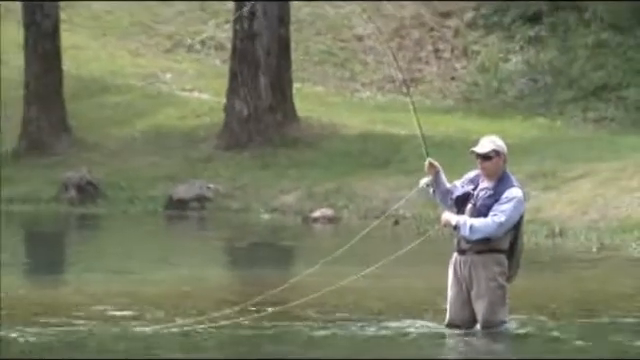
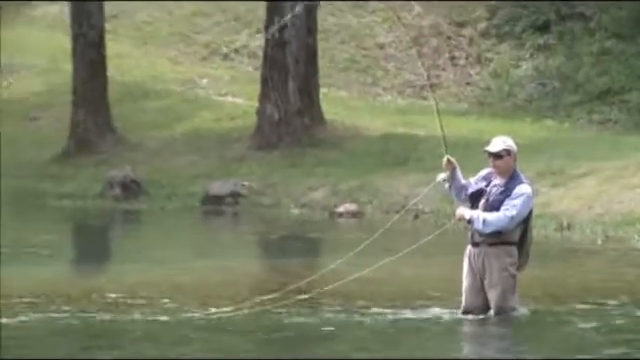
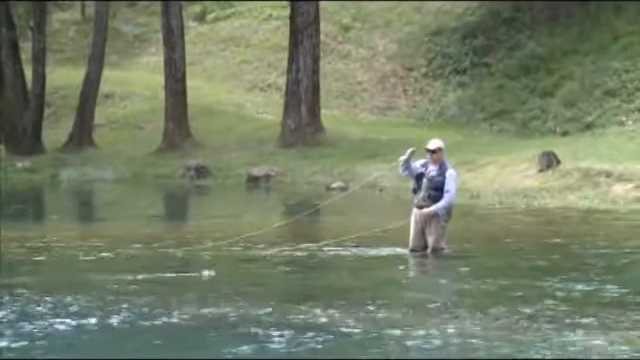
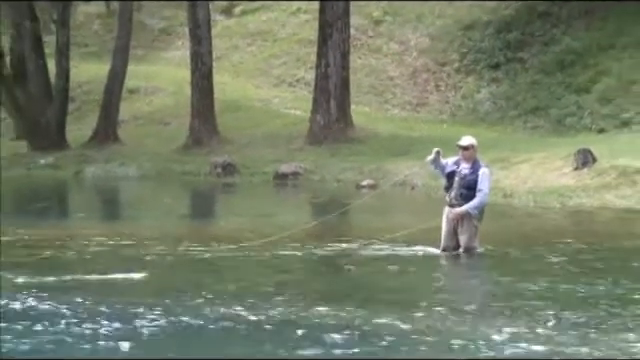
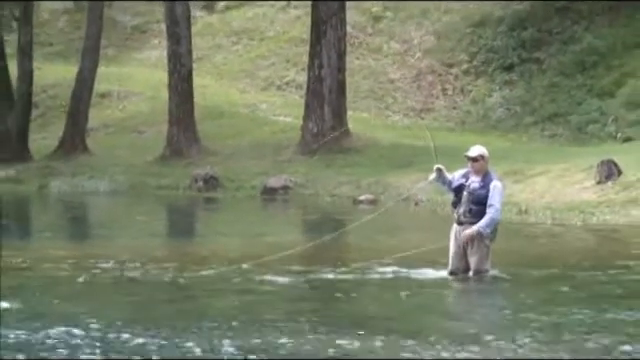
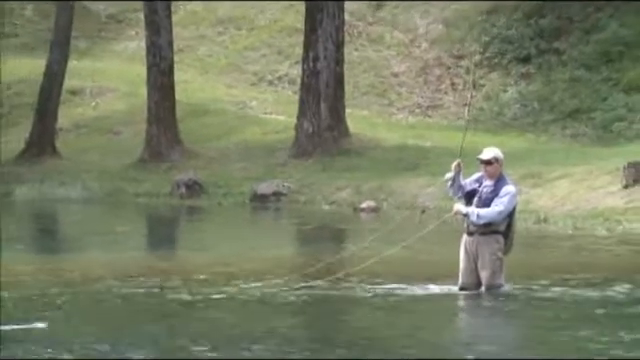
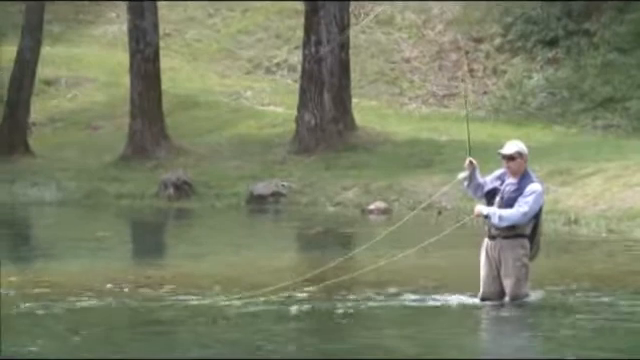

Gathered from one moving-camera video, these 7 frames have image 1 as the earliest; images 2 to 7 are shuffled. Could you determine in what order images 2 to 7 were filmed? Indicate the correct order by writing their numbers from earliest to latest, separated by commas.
2, 7, 6, 5, 4, 3
